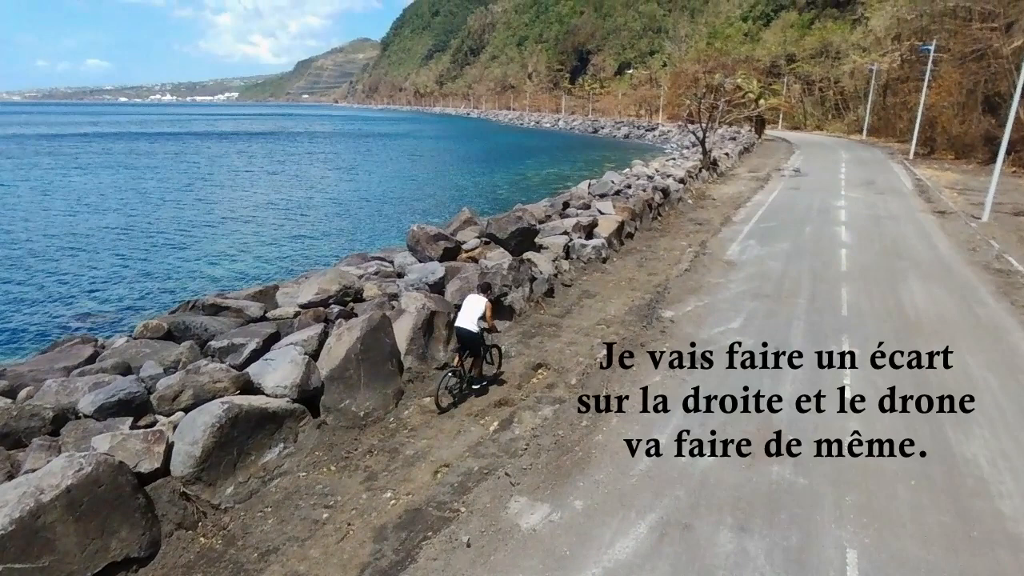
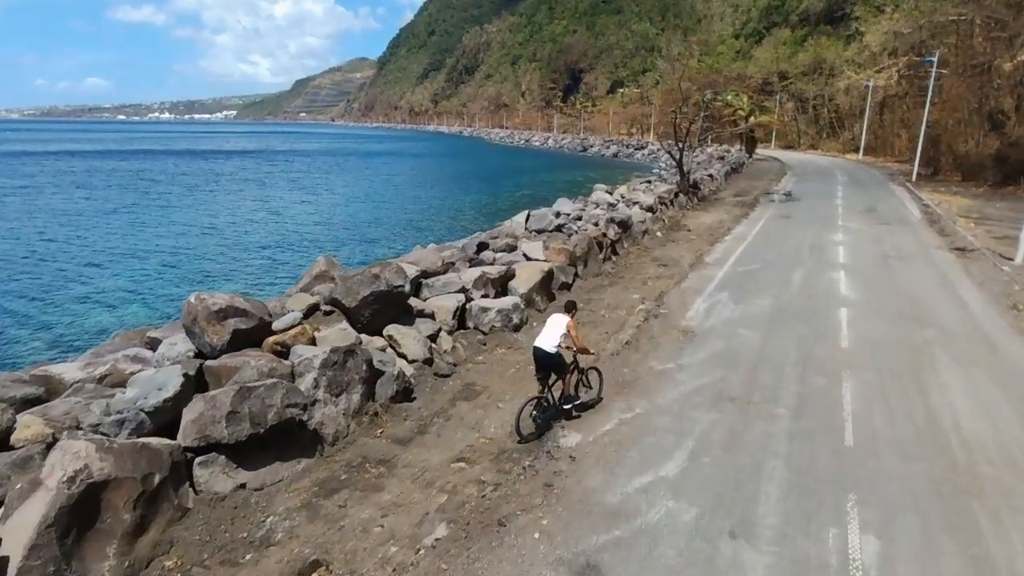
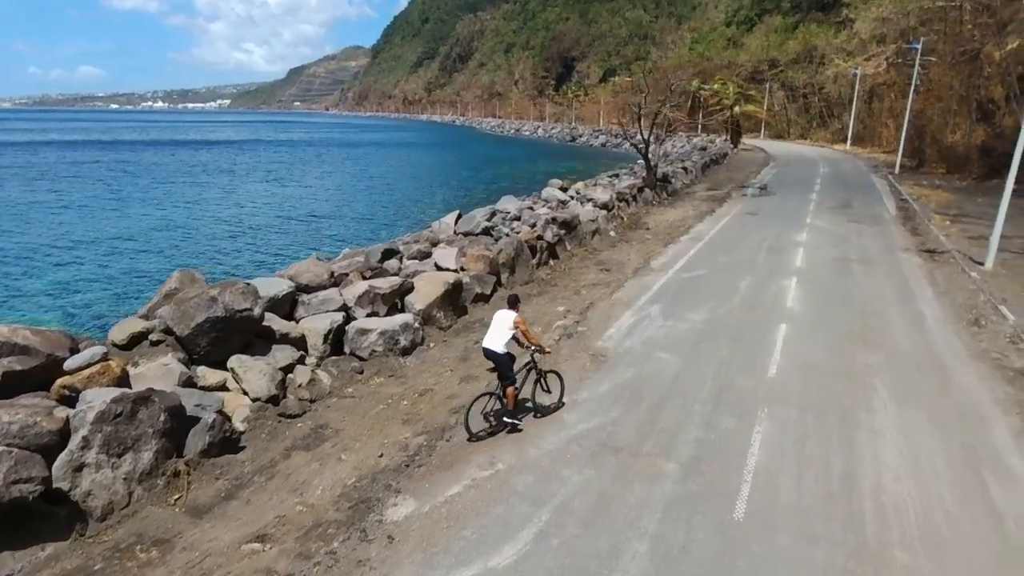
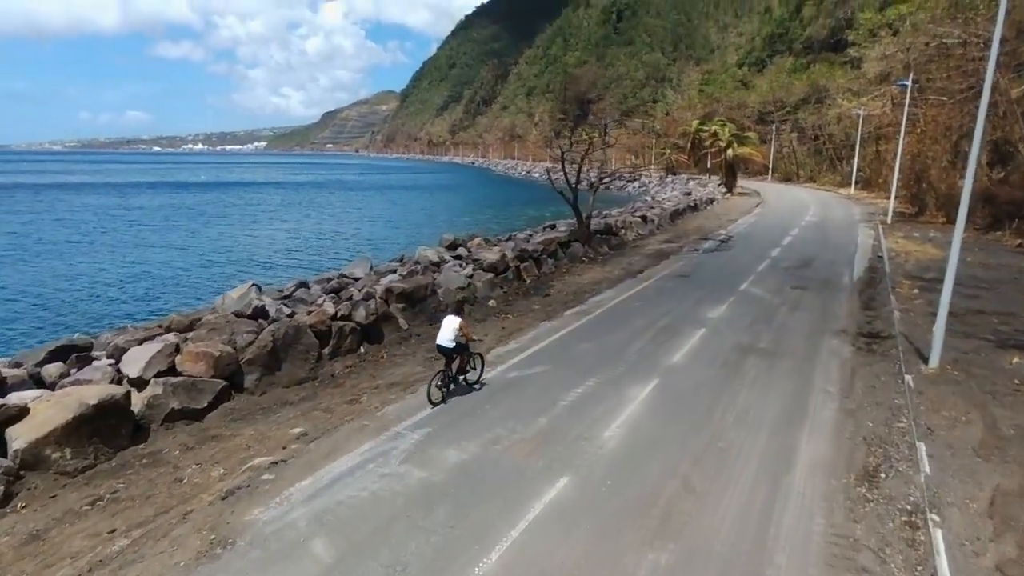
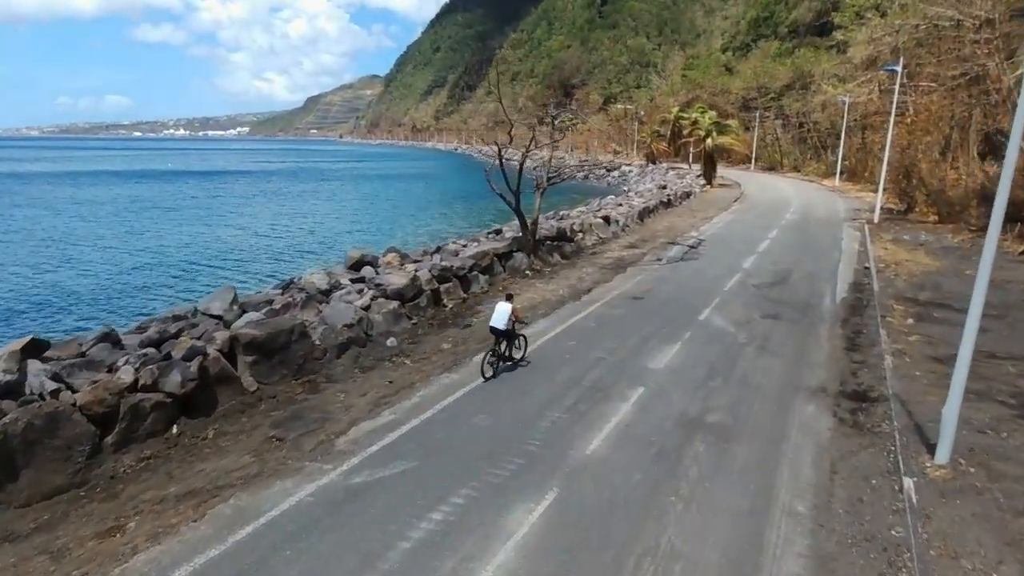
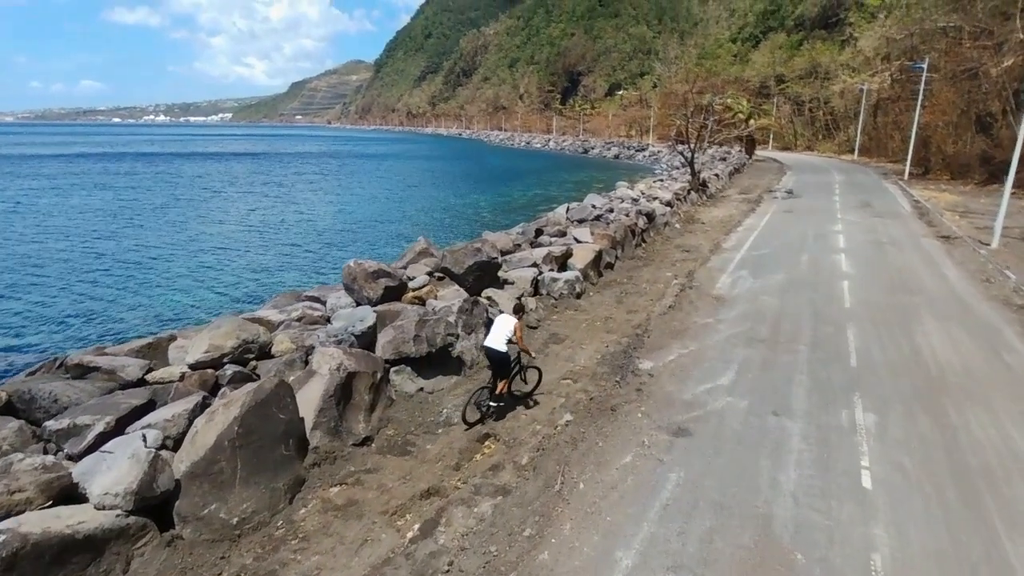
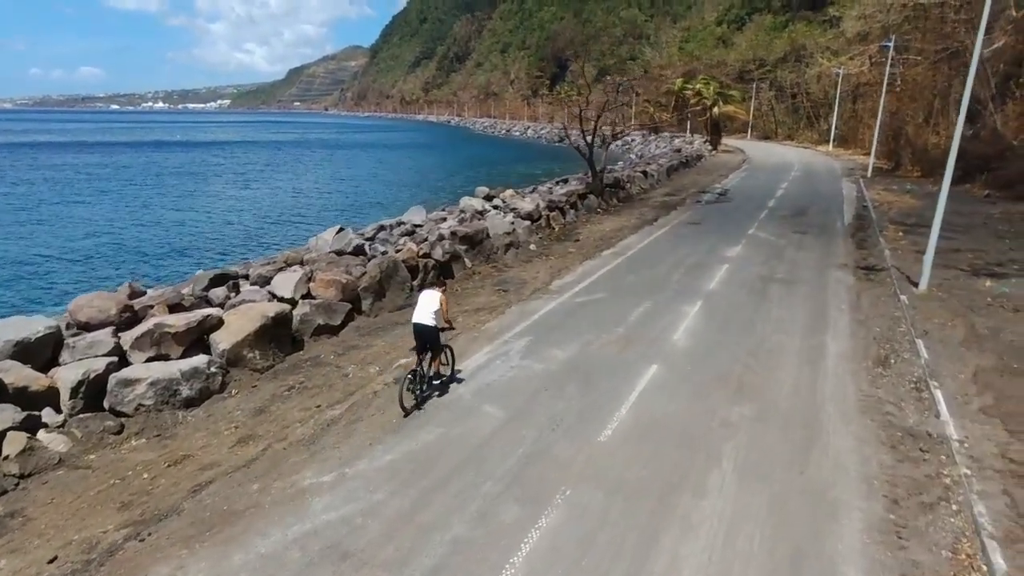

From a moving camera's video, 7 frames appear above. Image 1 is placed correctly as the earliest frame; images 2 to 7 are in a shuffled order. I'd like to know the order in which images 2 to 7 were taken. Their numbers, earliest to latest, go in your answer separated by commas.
6, 2, 3, 7, 4, 5
